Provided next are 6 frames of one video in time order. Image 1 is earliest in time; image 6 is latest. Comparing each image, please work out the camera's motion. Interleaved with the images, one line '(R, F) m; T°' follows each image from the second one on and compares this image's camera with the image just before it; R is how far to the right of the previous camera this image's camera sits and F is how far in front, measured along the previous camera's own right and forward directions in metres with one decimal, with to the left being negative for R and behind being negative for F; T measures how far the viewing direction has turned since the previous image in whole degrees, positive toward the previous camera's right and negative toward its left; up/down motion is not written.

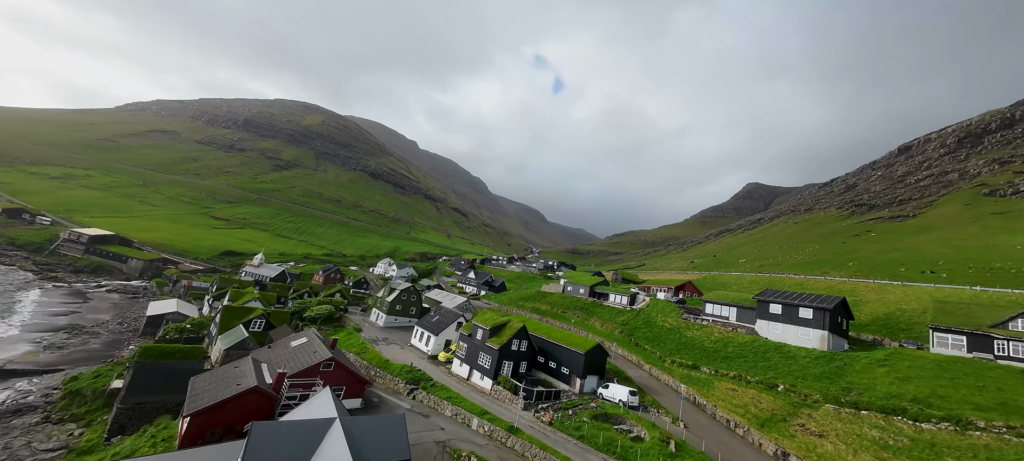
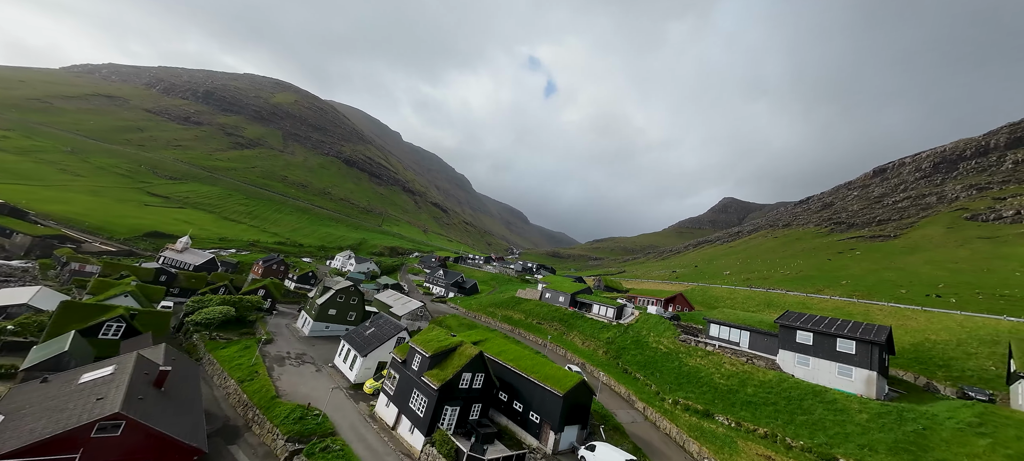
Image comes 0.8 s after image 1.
(+1.8, +9.9) m; +3°
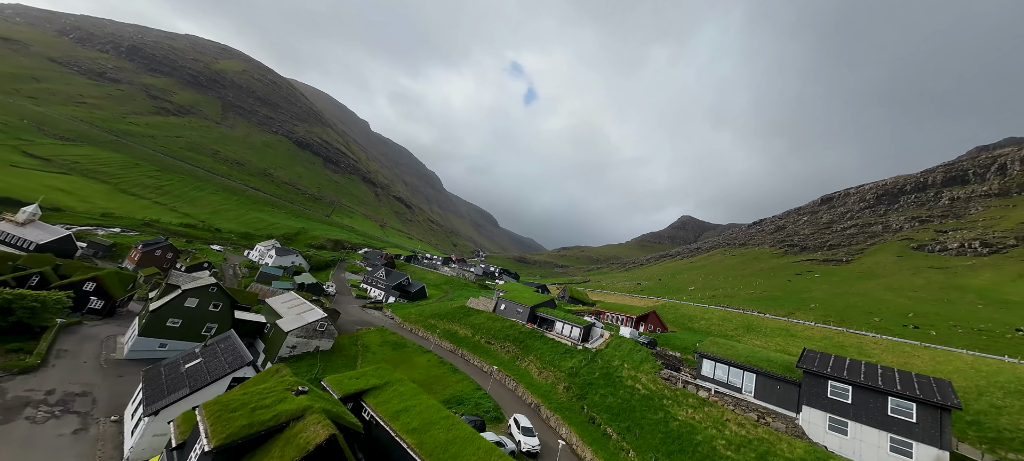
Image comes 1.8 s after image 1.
(+2.7, +10.8) m; +6°
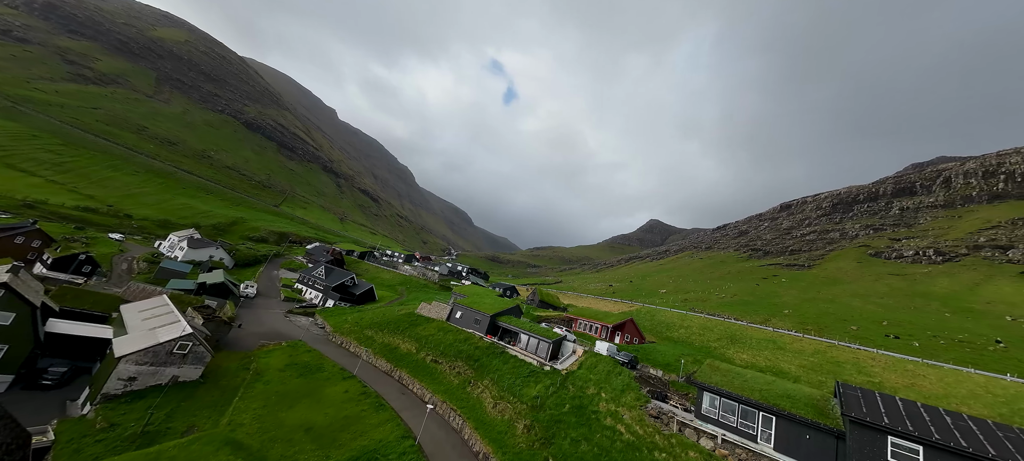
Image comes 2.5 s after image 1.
(+2.0, +8.2) m; +5°
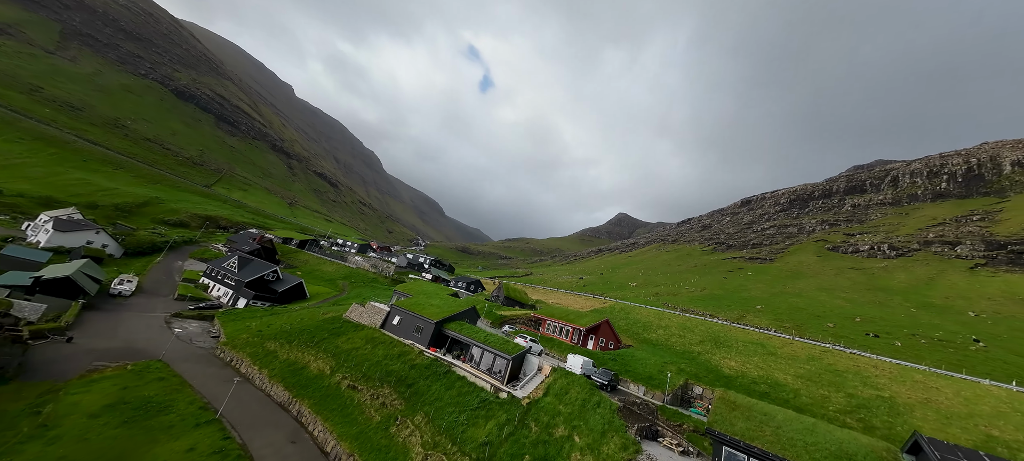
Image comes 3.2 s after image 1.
(+1.9, +8.6) m; +5°
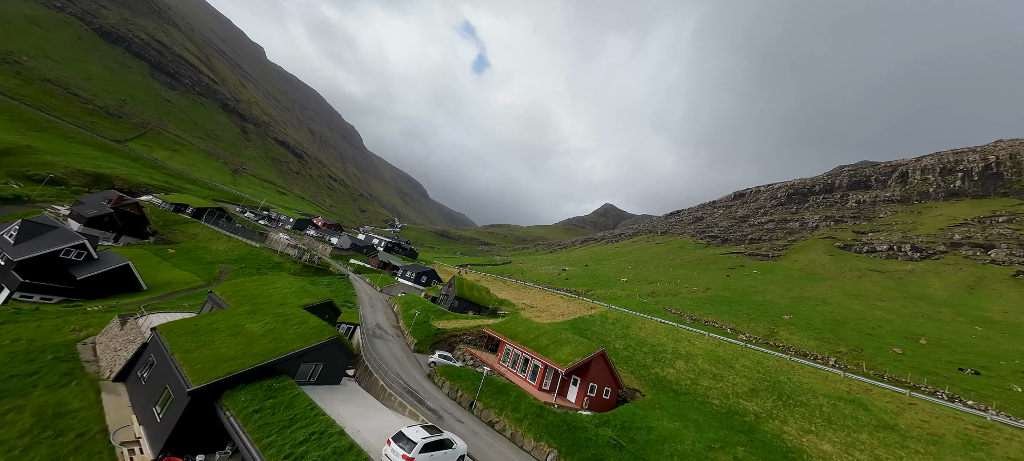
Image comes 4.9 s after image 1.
(+4.0, +17.9) m; +3°
